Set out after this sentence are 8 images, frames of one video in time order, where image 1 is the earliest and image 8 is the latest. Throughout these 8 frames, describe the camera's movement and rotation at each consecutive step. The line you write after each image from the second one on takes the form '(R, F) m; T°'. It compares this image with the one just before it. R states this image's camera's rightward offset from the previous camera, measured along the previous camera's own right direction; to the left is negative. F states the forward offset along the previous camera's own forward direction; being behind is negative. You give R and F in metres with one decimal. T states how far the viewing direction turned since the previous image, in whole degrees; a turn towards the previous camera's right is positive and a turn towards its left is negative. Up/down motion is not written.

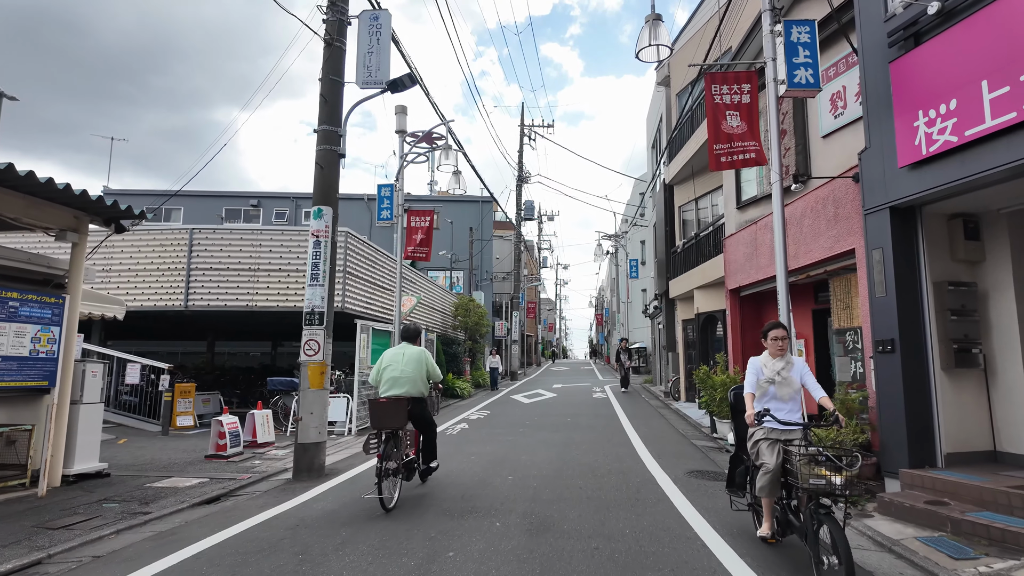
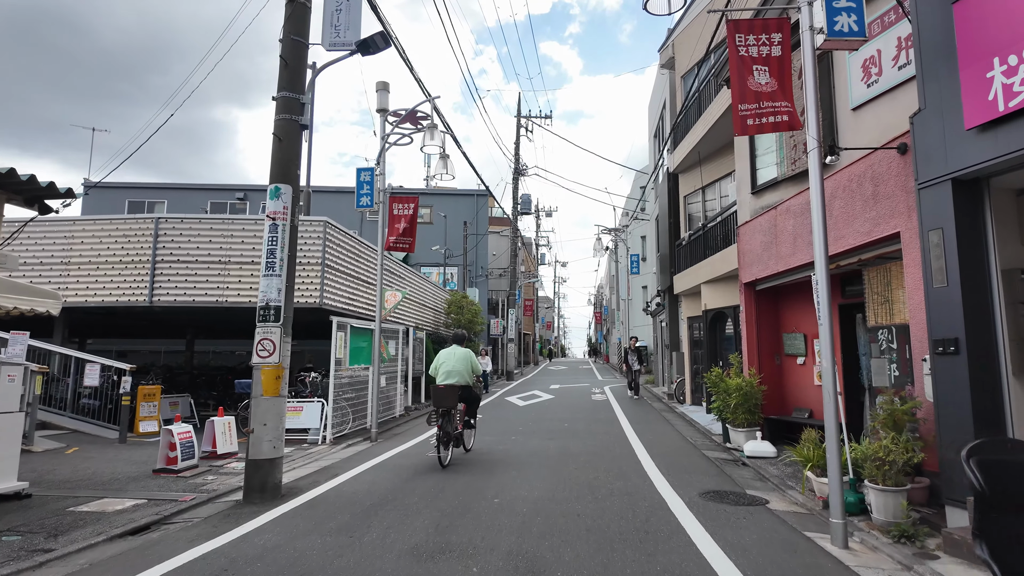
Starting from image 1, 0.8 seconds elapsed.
(+0.1, +1.0) m; 0°
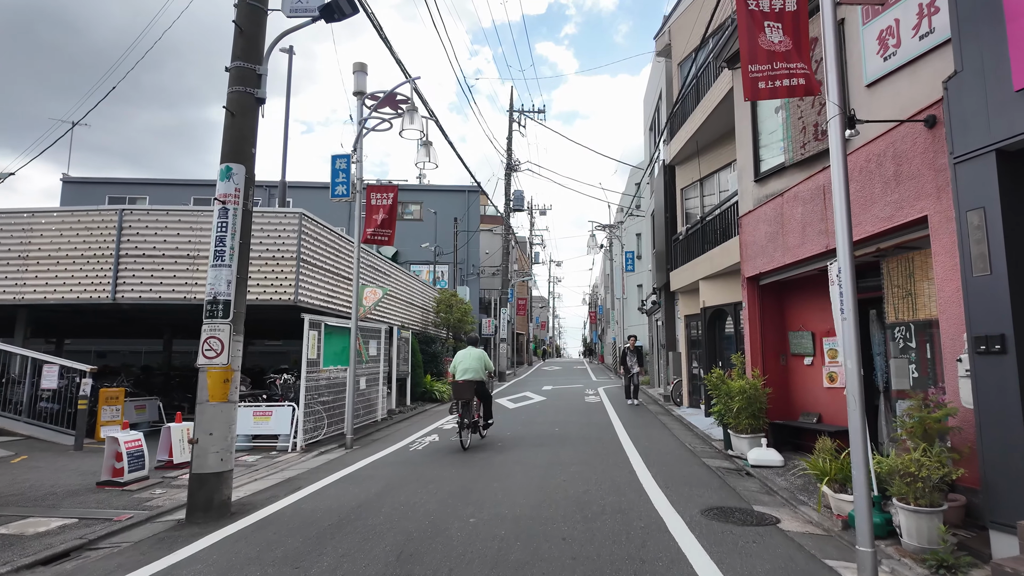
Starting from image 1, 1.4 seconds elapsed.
(+0.2, +0.7) m; 0°
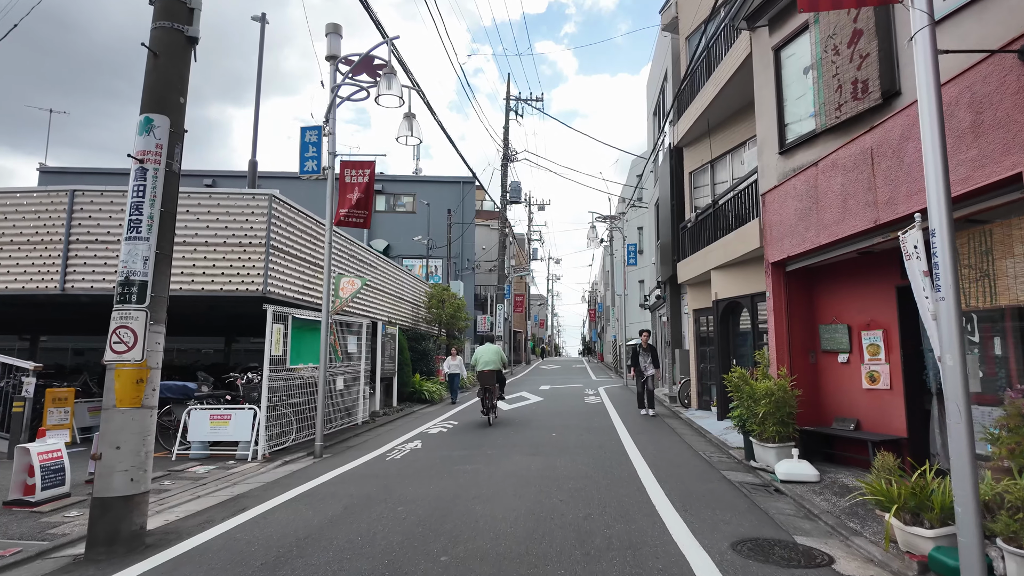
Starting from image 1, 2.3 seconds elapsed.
(+0.1, +1.1) m; 0°
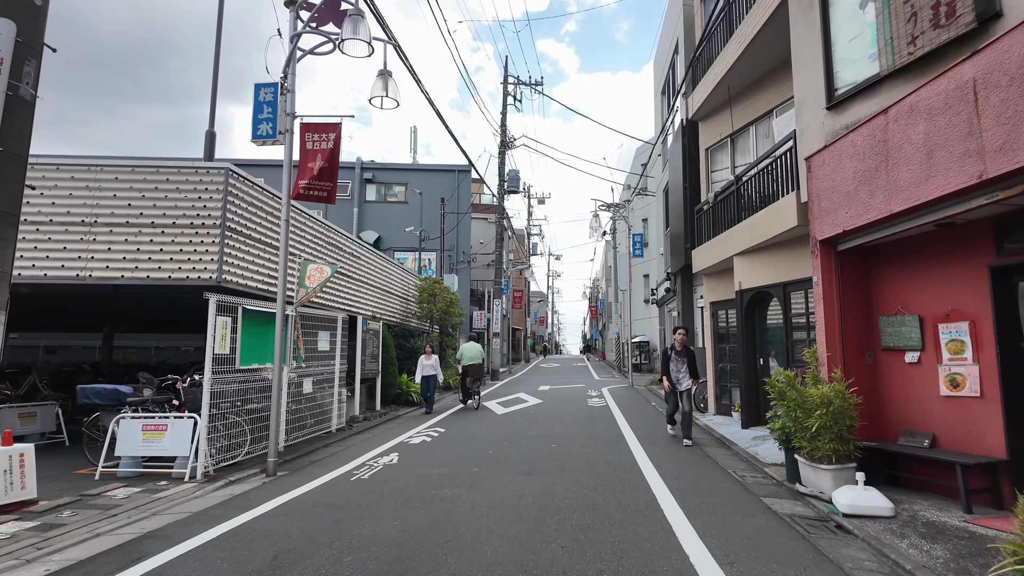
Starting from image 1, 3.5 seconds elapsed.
(+0.1, +1.4) m; 0°
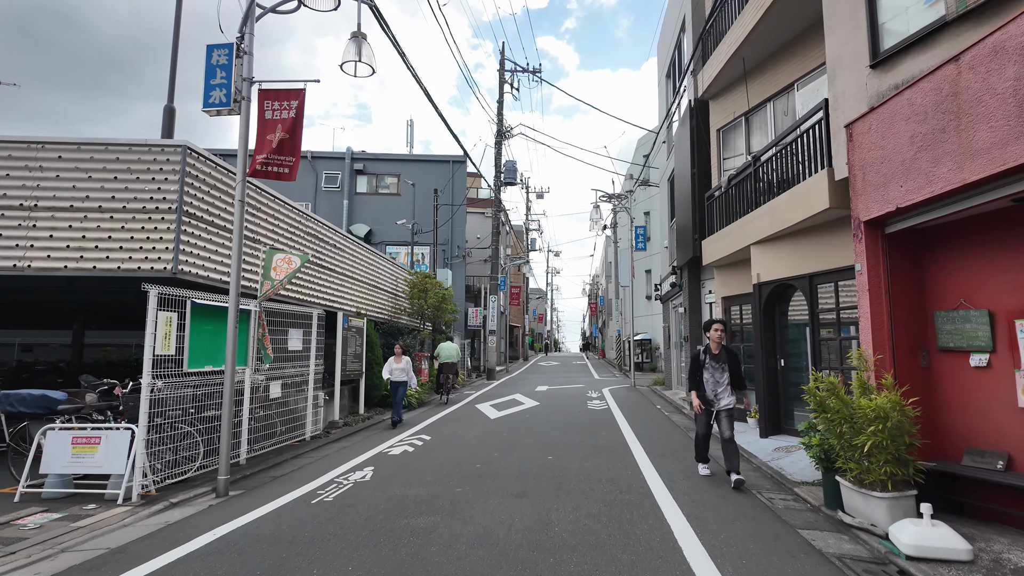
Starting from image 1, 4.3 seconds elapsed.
(+0.1, +1.0) m; 0°
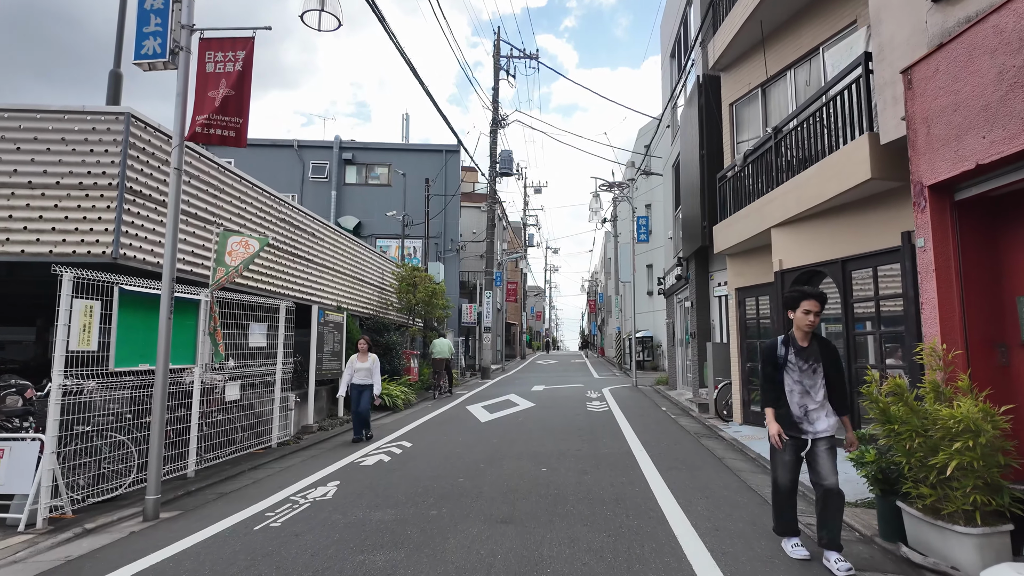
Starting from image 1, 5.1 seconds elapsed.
(+0.1, +1.0) m; 0°
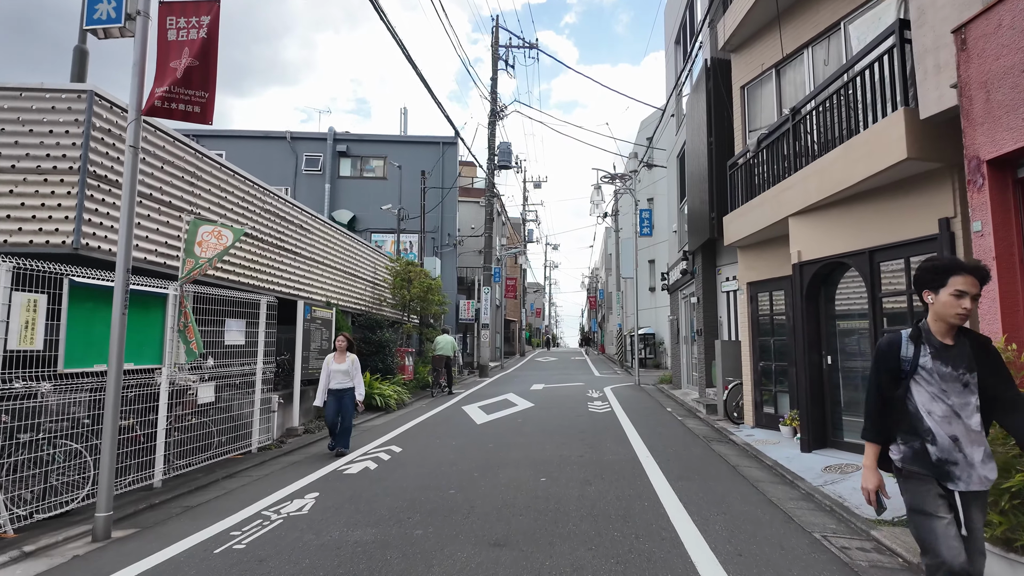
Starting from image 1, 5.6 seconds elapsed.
(0.0, +0.6) m; 0°
